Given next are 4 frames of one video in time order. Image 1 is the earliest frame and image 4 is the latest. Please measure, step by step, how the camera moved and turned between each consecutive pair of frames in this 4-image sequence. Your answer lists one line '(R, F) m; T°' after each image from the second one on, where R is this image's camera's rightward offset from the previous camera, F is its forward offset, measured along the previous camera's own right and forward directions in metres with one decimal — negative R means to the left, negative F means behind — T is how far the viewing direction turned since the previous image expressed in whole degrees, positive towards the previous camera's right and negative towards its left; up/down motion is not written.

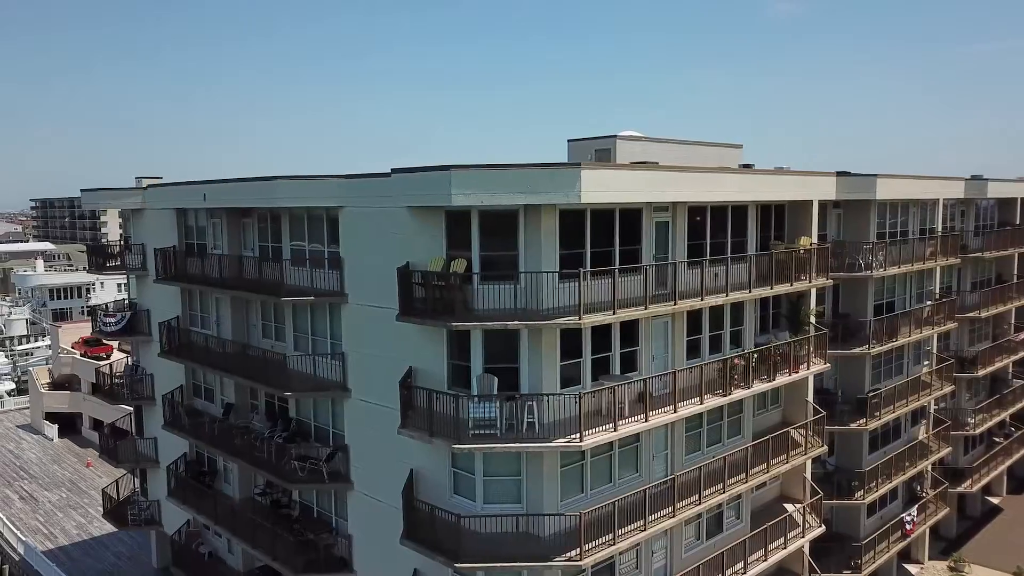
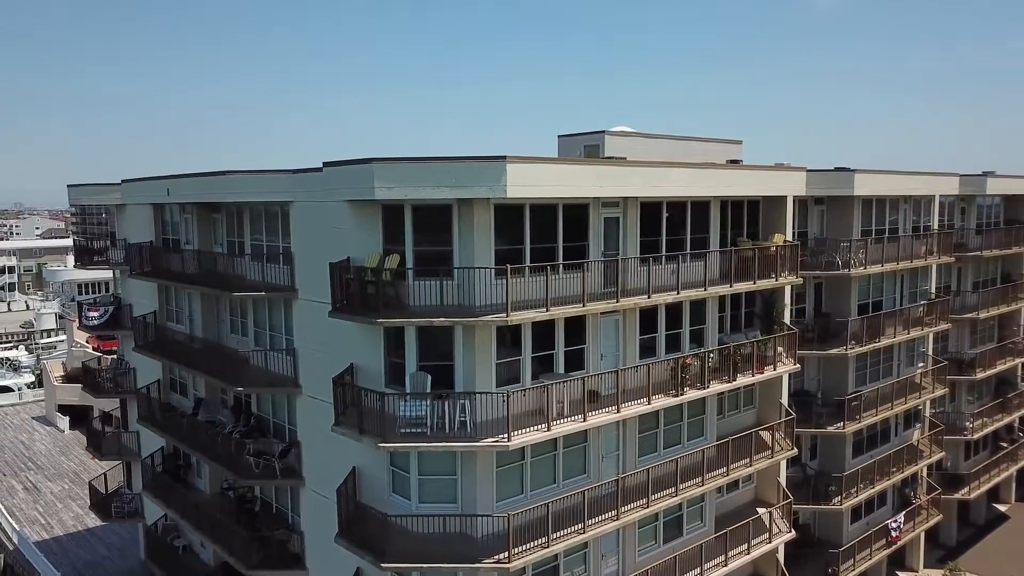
(+2.1, +0.4) m; -2°
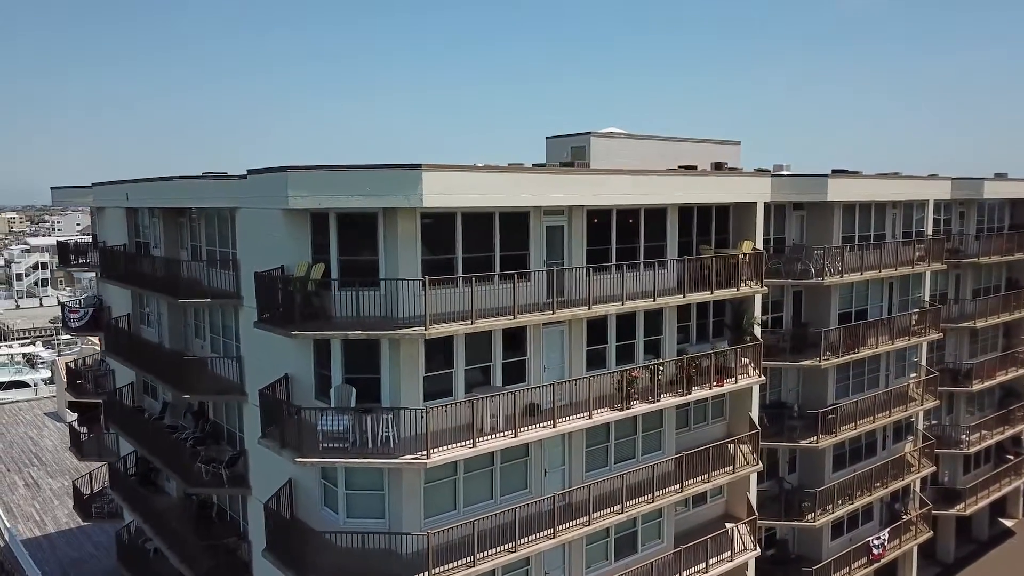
(+2.2, +0.6) m; -2°
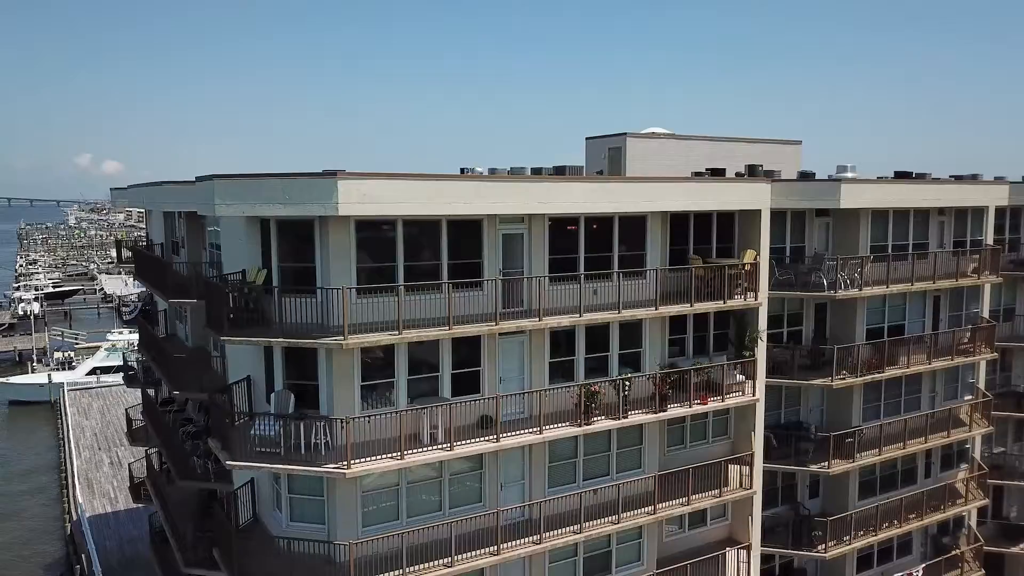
(+3.6, +0.7) m; -8°
